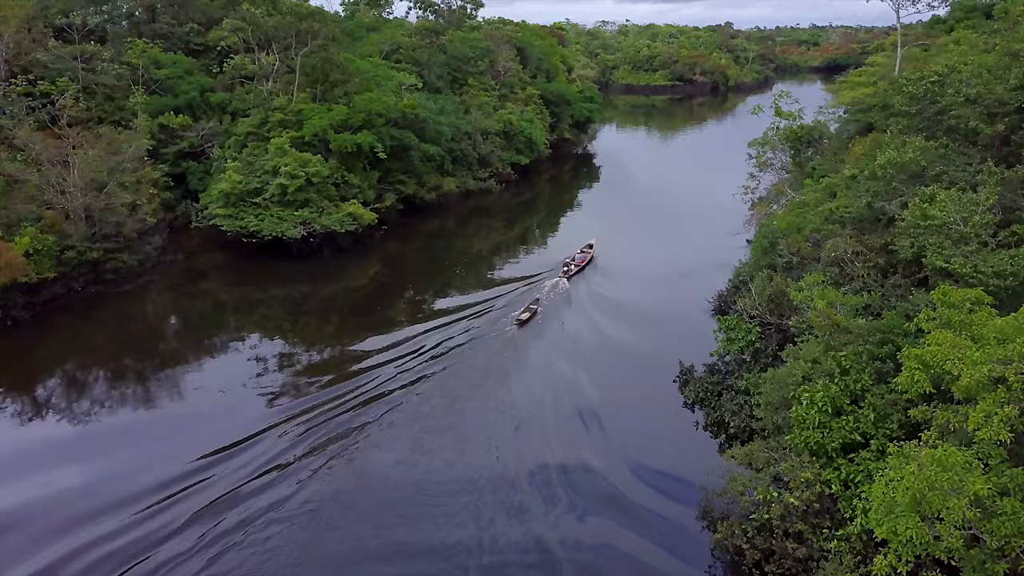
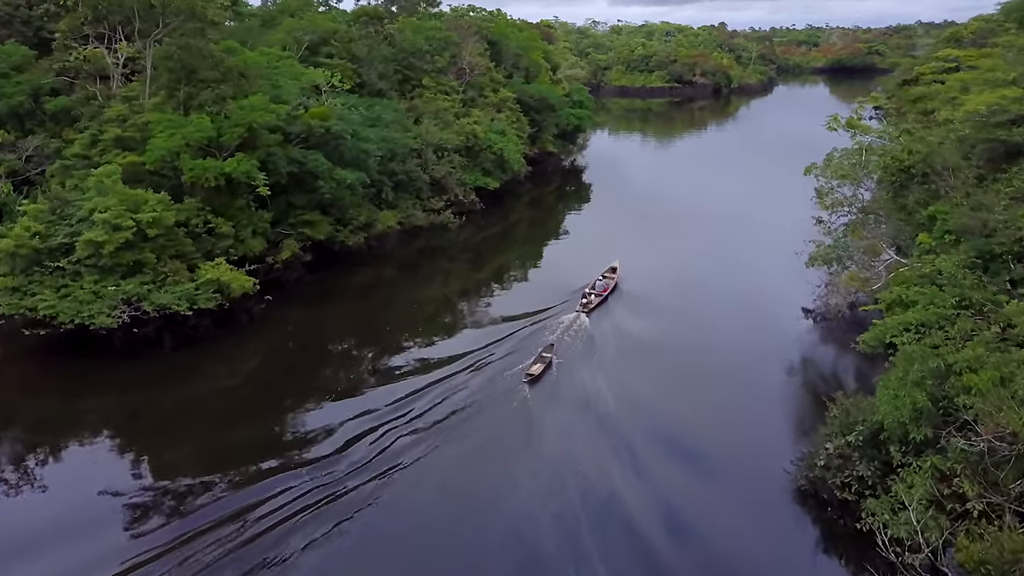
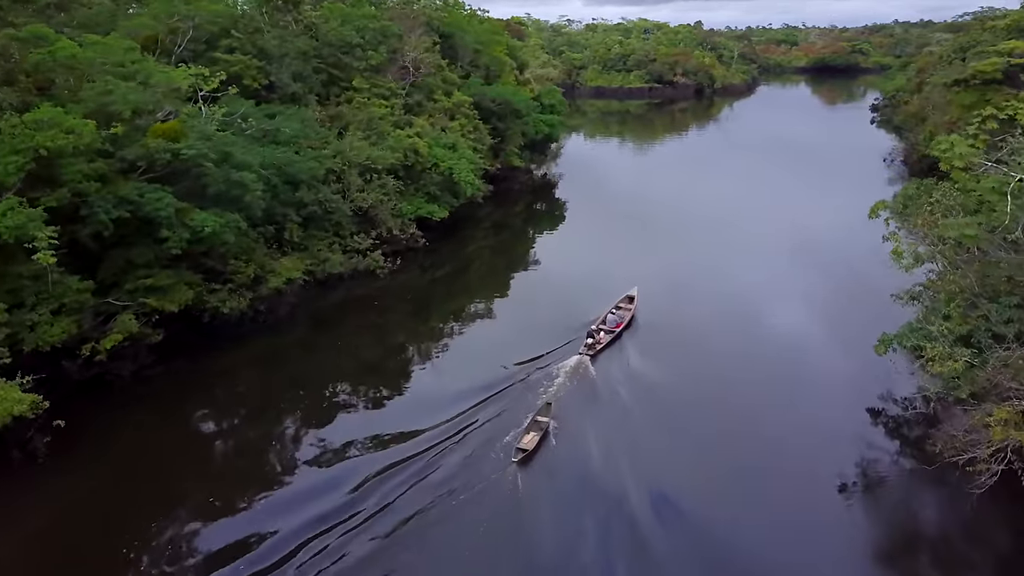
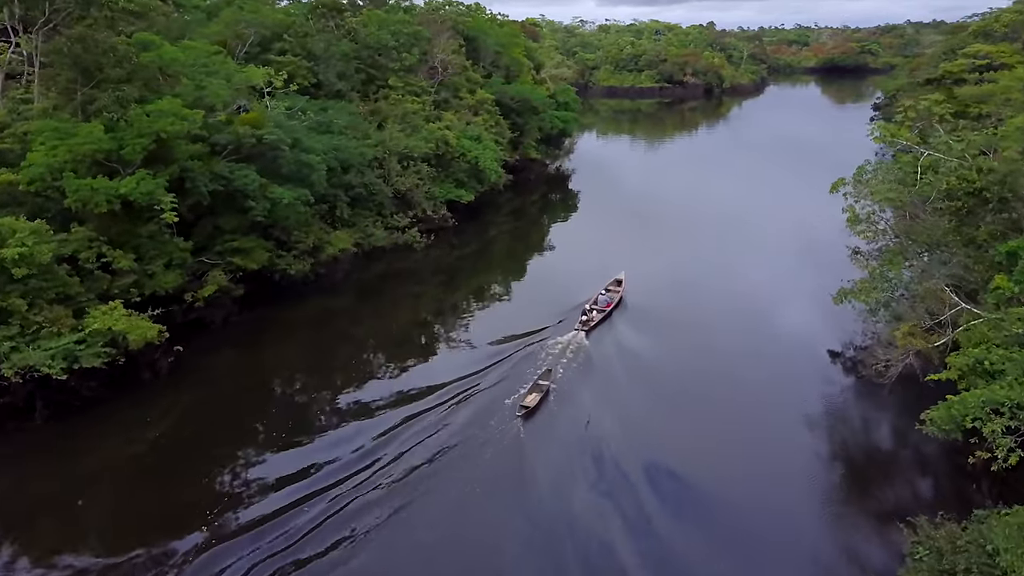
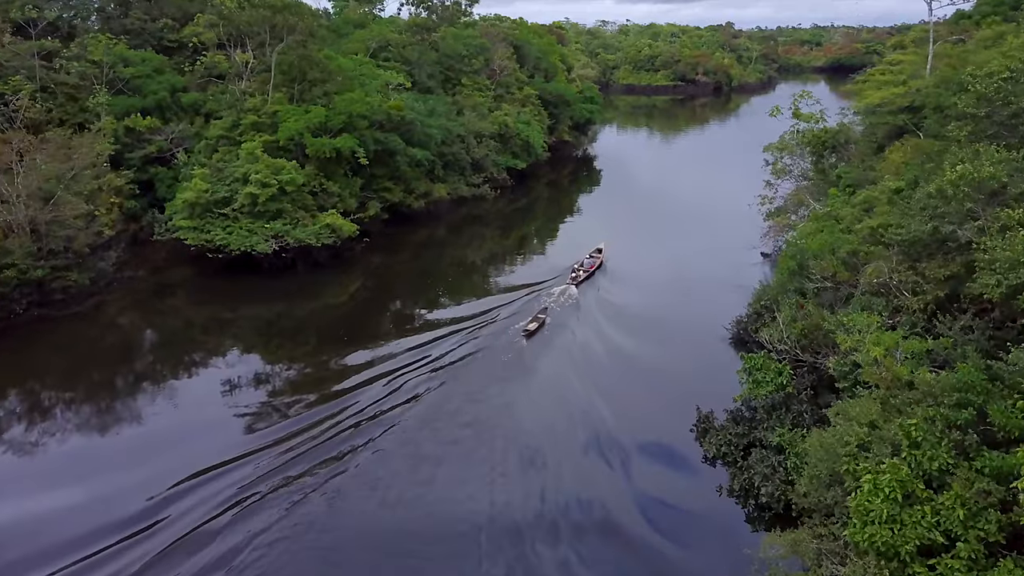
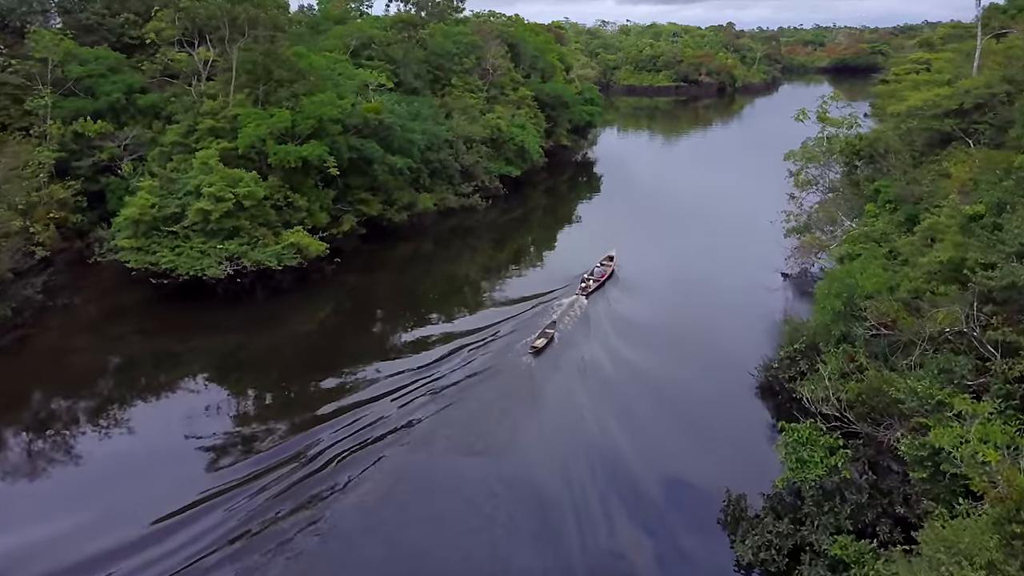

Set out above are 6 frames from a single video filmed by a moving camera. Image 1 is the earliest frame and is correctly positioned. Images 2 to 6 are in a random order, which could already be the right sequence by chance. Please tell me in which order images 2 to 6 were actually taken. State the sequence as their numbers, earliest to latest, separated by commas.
5, 6, 2, 4, 3
